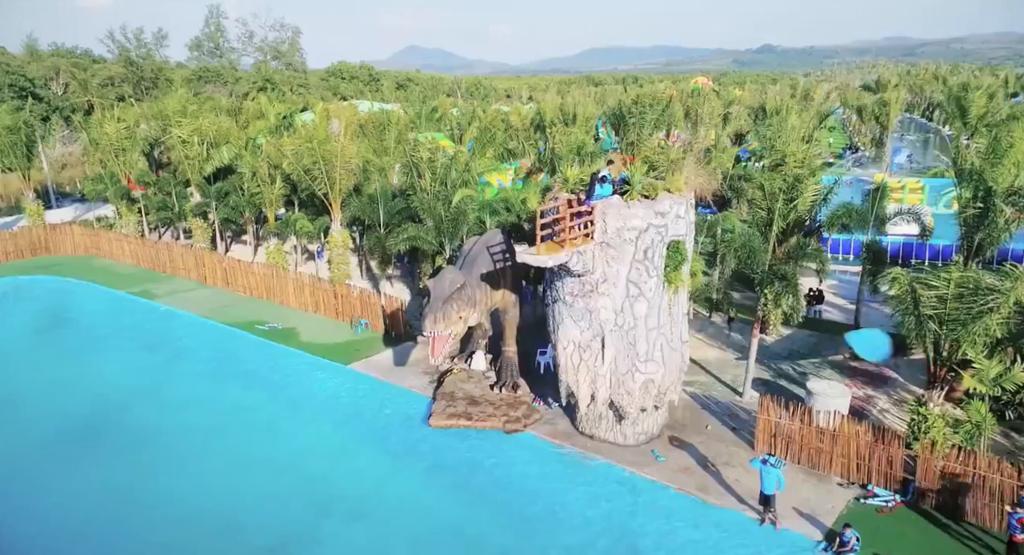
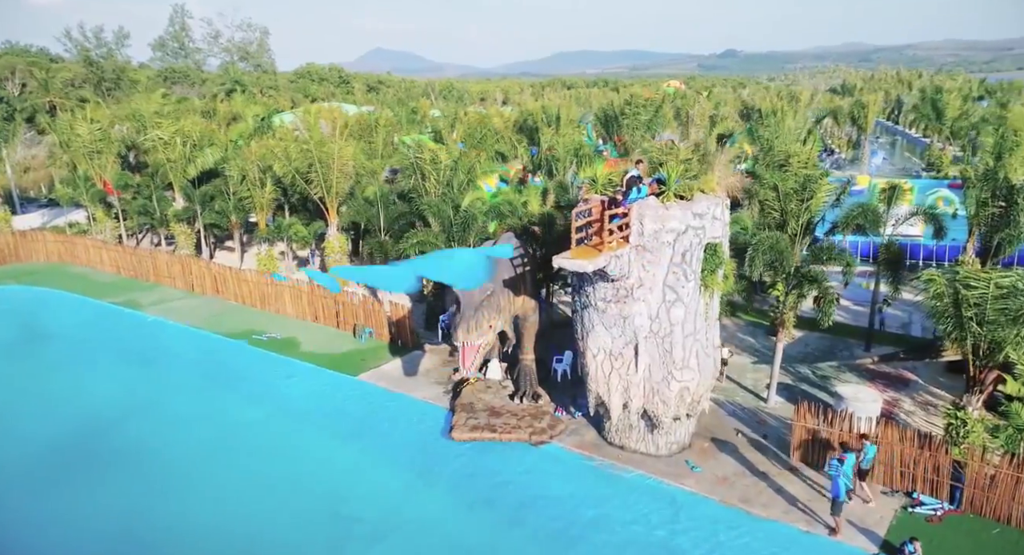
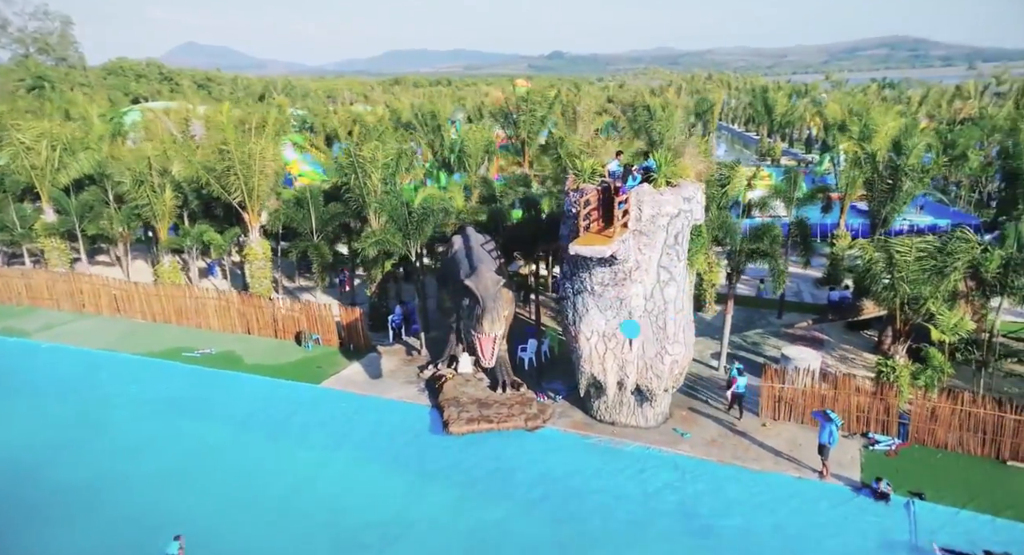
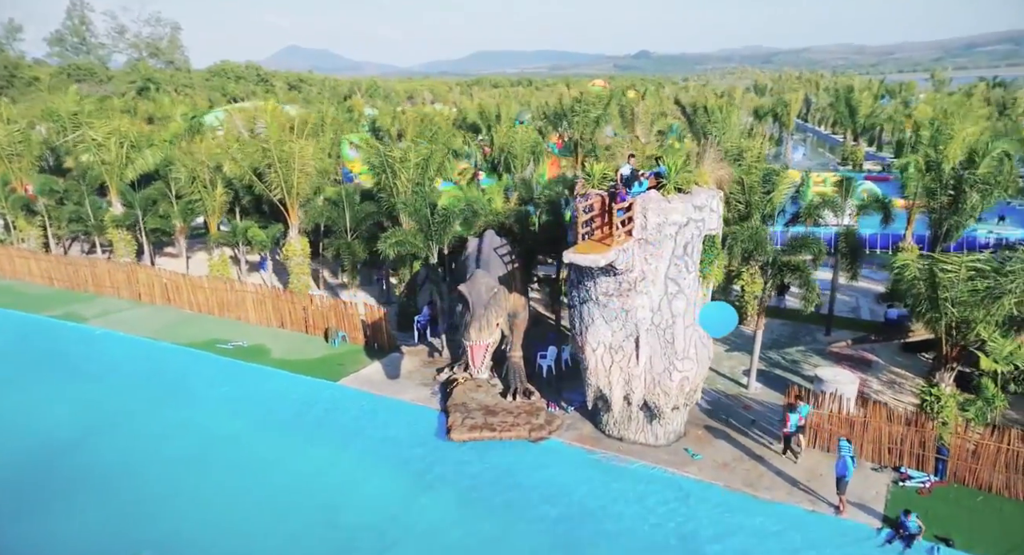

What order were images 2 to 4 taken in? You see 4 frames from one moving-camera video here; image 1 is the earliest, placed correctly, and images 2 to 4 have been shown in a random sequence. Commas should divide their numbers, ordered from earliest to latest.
2, 4, 3
